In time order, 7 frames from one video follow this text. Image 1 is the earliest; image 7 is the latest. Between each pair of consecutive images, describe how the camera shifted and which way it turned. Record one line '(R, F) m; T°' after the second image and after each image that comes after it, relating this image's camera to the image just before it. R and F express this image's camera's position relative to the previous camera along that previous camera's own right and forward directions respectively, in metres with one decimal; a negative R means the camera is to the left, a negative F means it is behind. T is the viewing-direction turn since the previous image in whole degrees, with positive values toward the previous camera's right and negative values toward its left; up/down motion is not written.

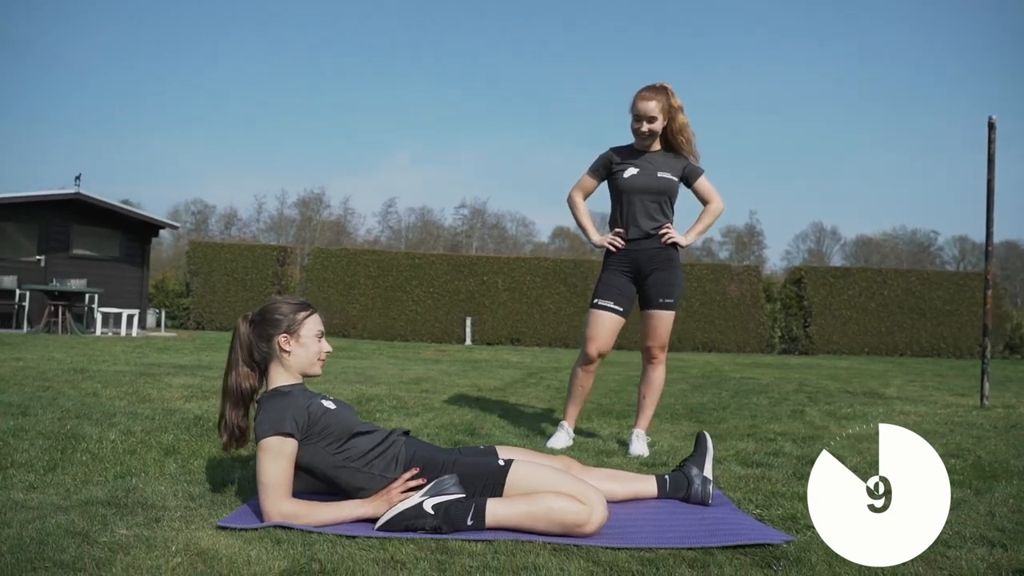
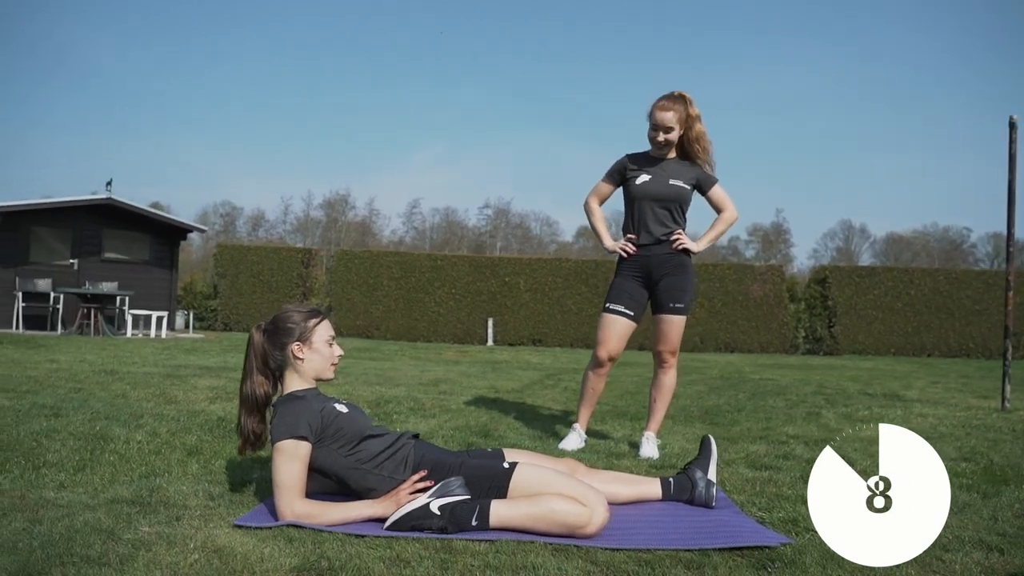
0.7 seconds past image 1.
(+0.2, -0.3) m; -2°
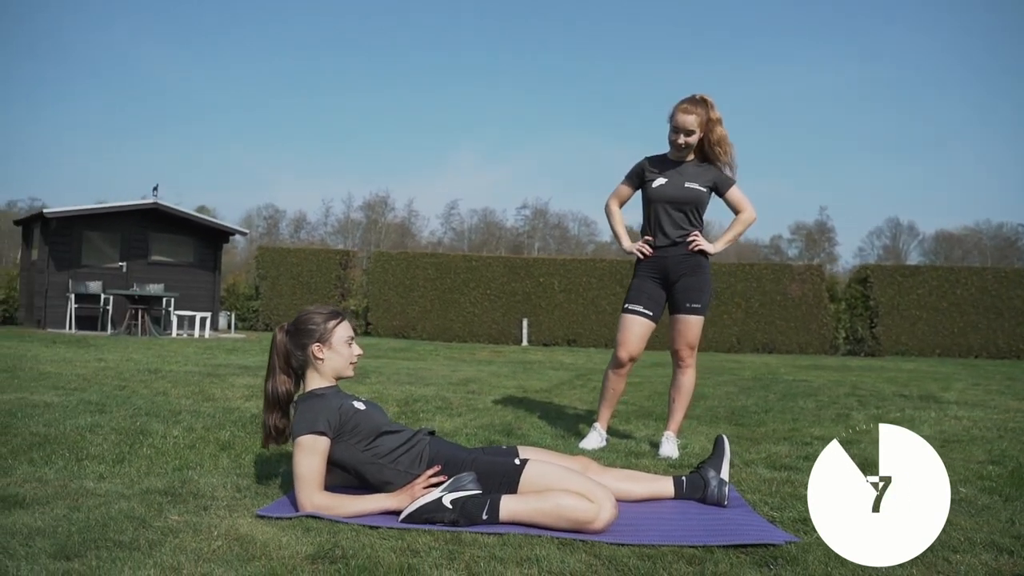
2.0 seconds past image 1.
(+0.4, -0.3) m; -3°
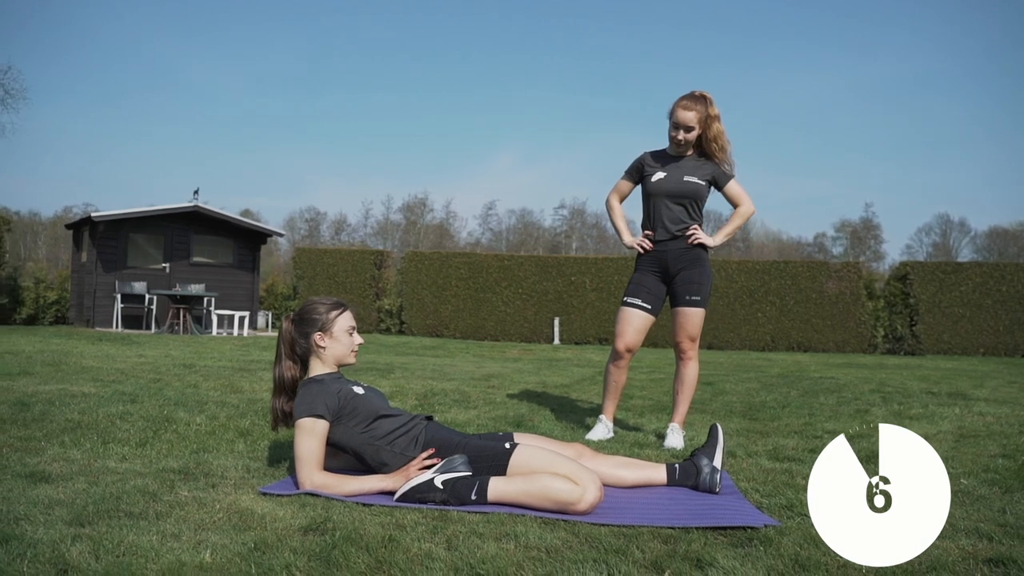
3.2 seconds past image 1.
(+0.6, -0.4) m; -3°
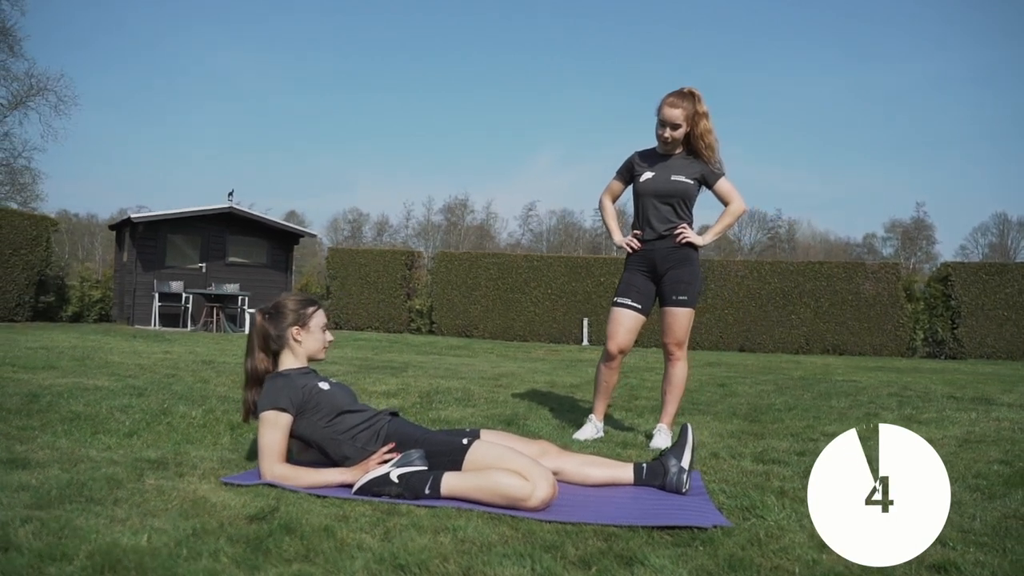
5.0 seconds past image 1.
(+1.1, -0.2) m; -4°
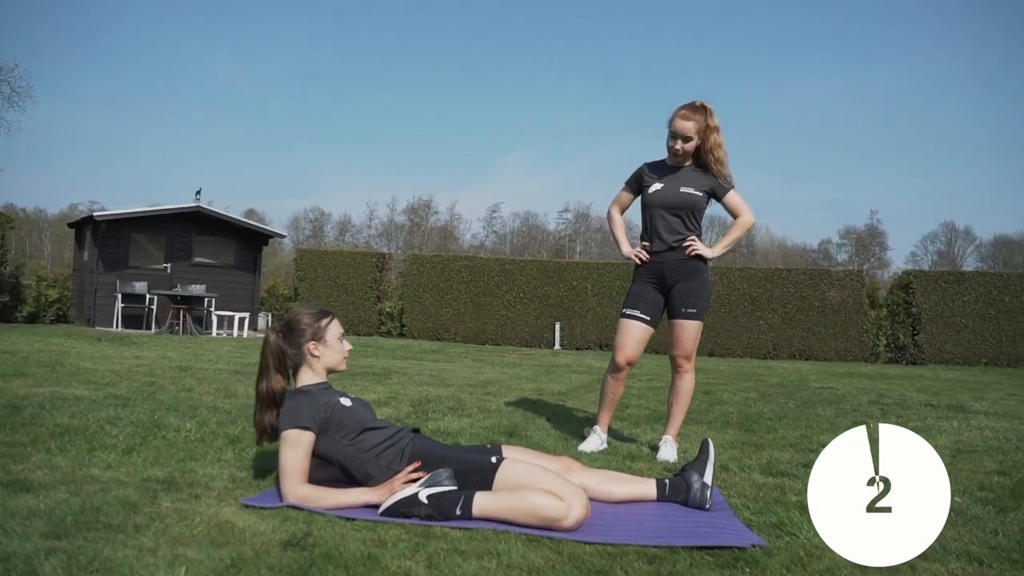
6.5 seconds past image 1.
(-0.9, +0.3) m; +3°
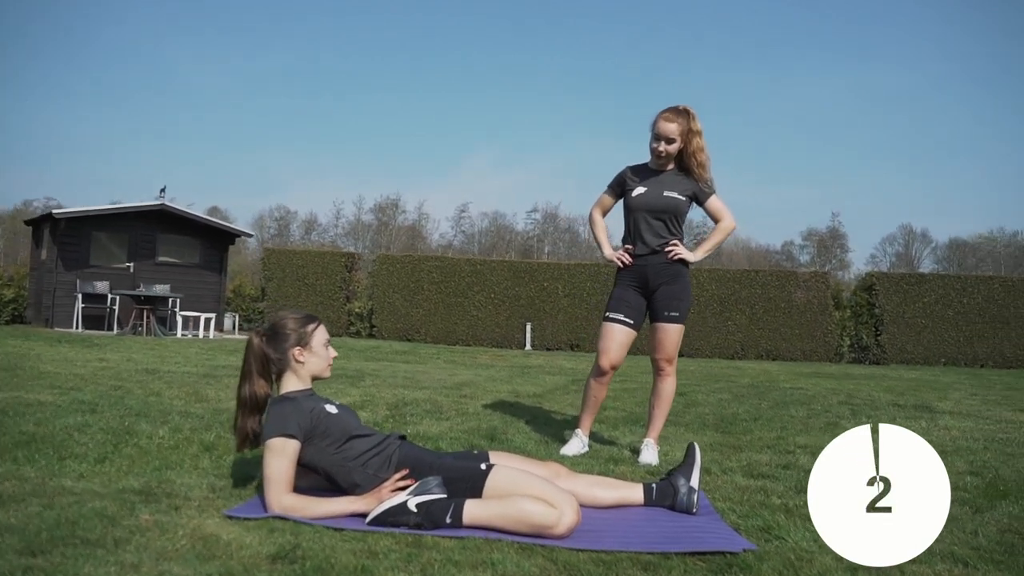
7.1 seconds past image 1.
(-0.3, +0.2) m; +3°
